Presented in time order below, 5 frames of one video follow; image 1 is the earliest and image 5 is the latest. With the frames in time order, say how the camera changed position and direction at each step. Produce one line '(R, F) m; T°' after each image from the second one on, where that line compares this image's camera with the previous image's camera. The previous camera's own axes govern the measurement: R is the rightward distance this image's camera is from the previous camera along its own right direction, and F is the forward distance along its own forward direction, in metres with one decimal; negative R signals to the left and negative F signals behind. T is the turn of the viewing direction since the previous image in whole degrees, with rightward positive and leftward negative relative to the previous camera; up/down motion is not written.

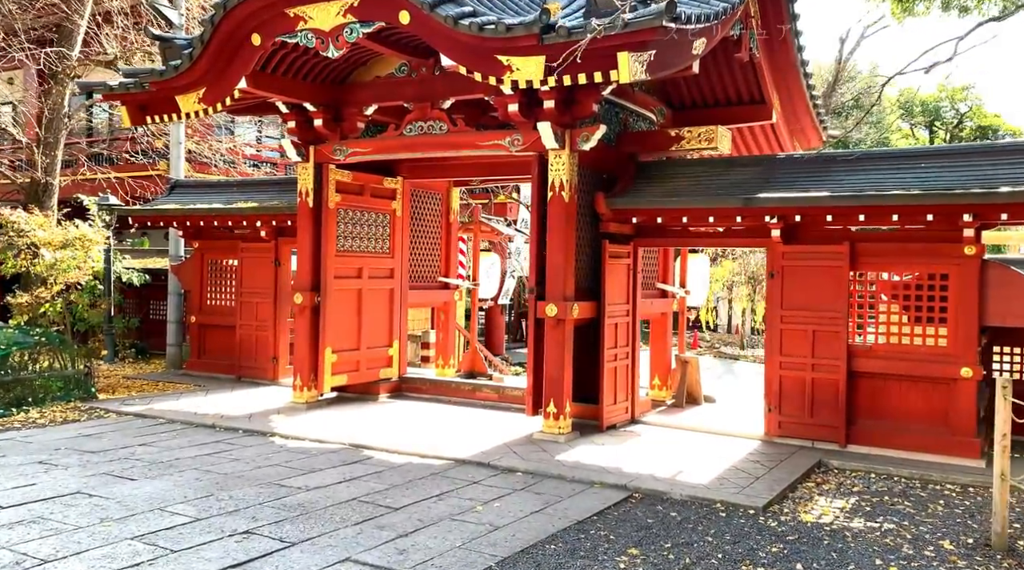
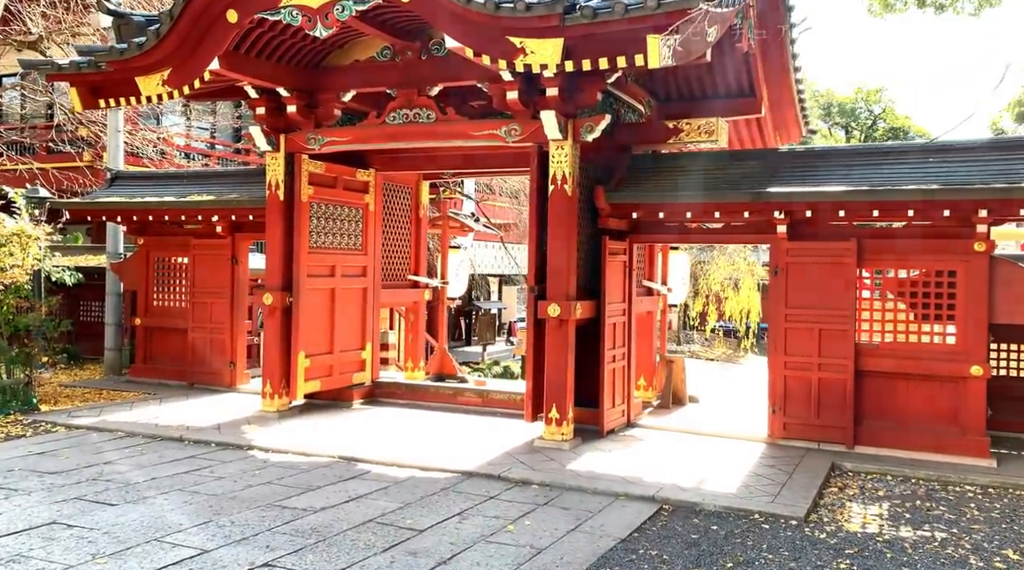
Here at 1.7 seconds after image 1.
(-0.7, +0.5) m; +5°
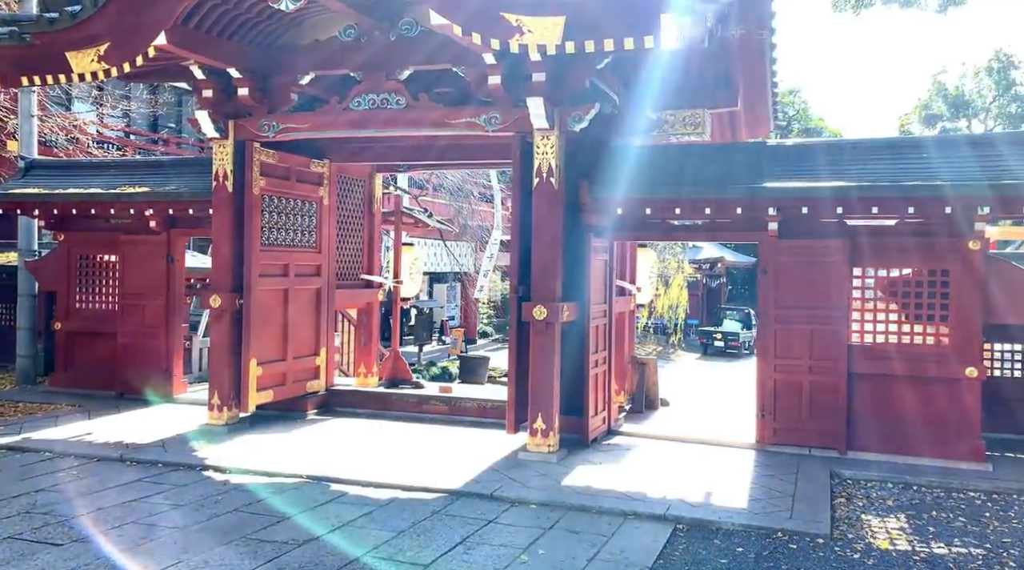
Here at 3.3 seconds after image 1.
(-0.5, +0.6) m; +6°
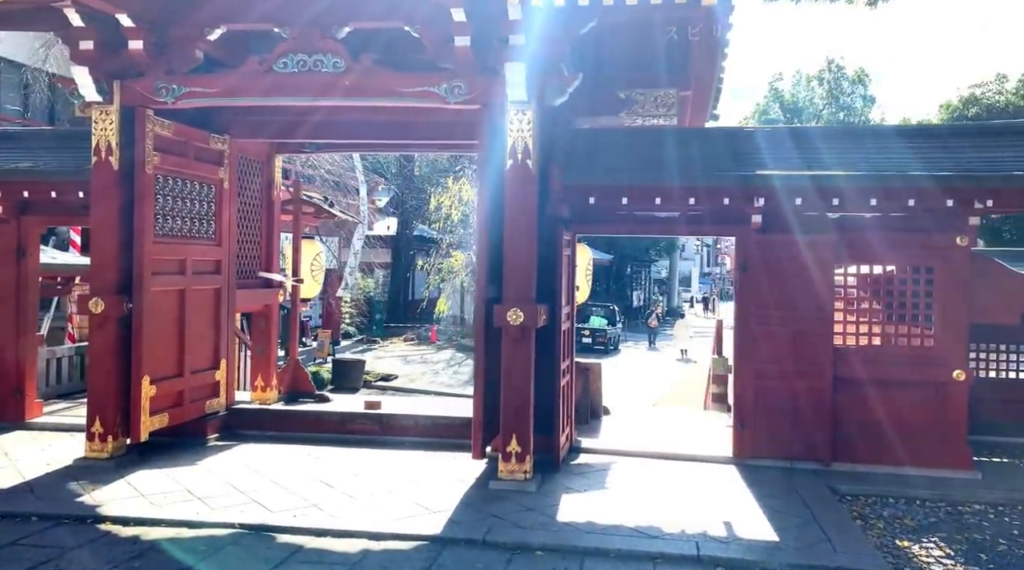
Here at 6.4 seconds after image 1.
(-0.9, +1.1) m; +11°
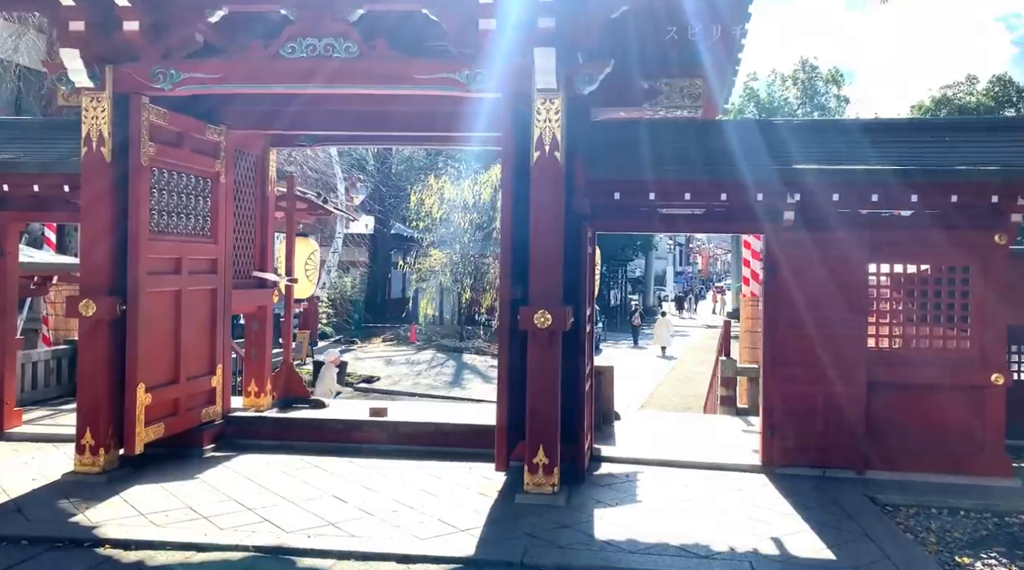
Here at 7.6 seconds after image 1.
(-0.4, +0.4) m; +2°
